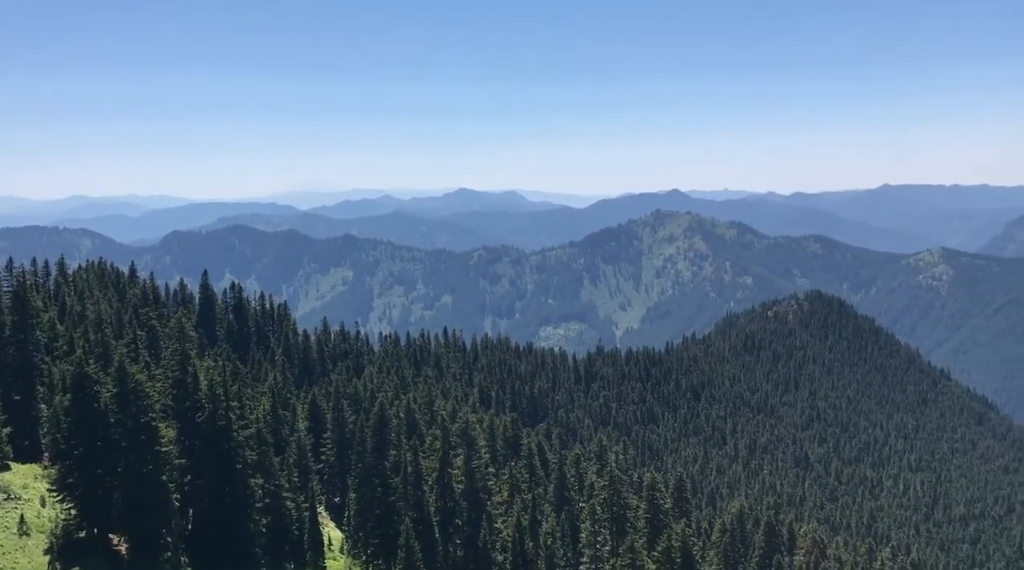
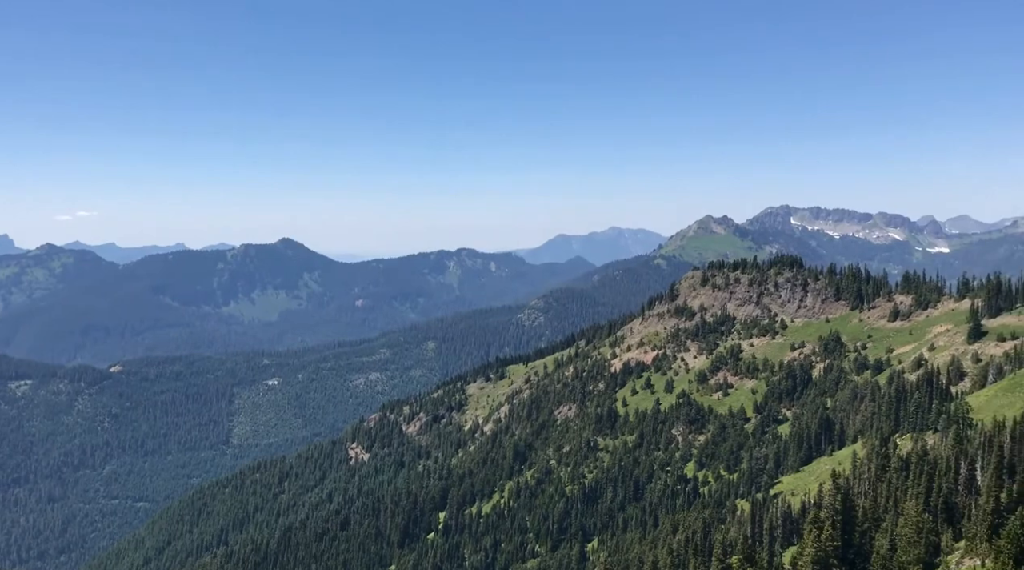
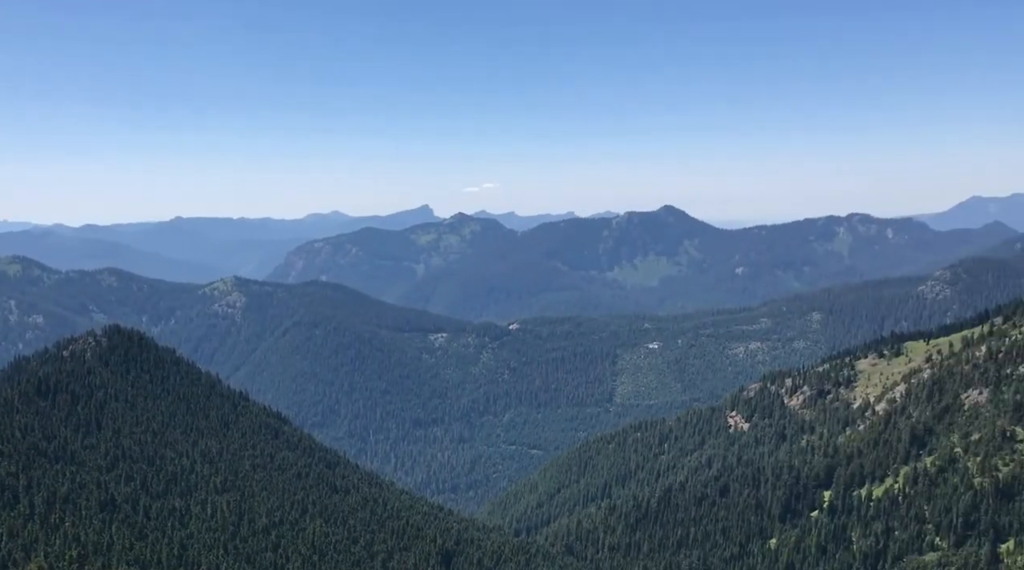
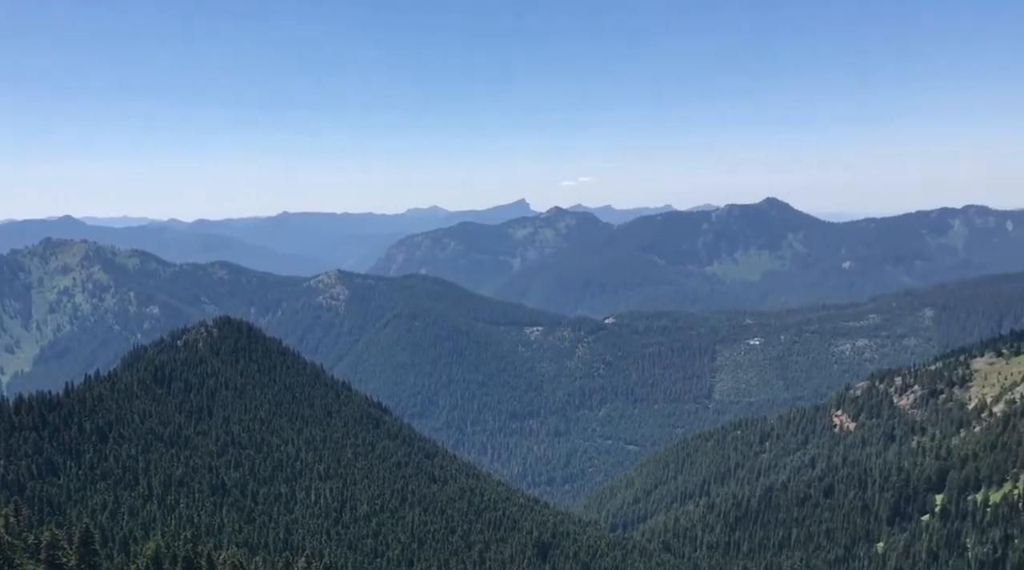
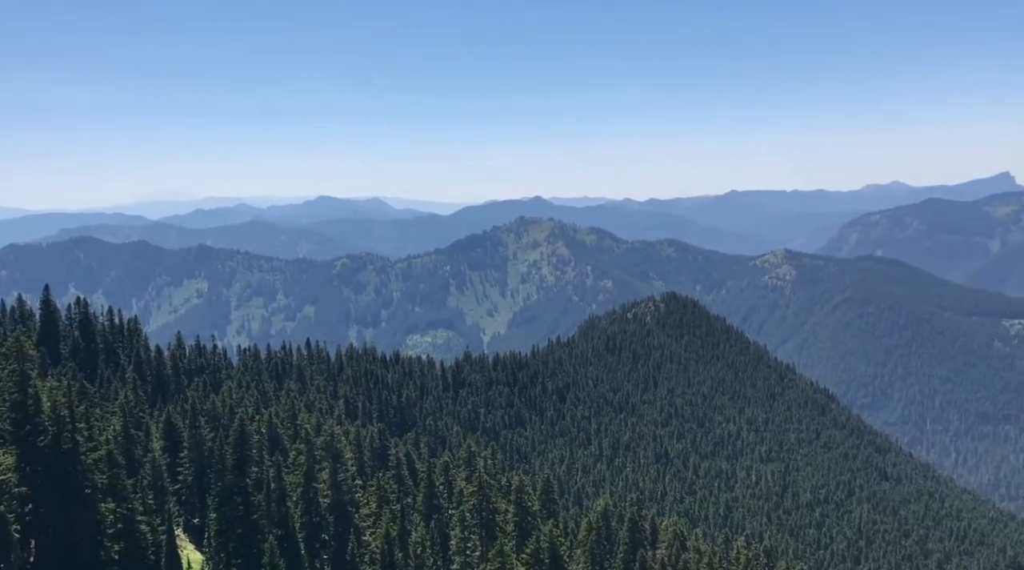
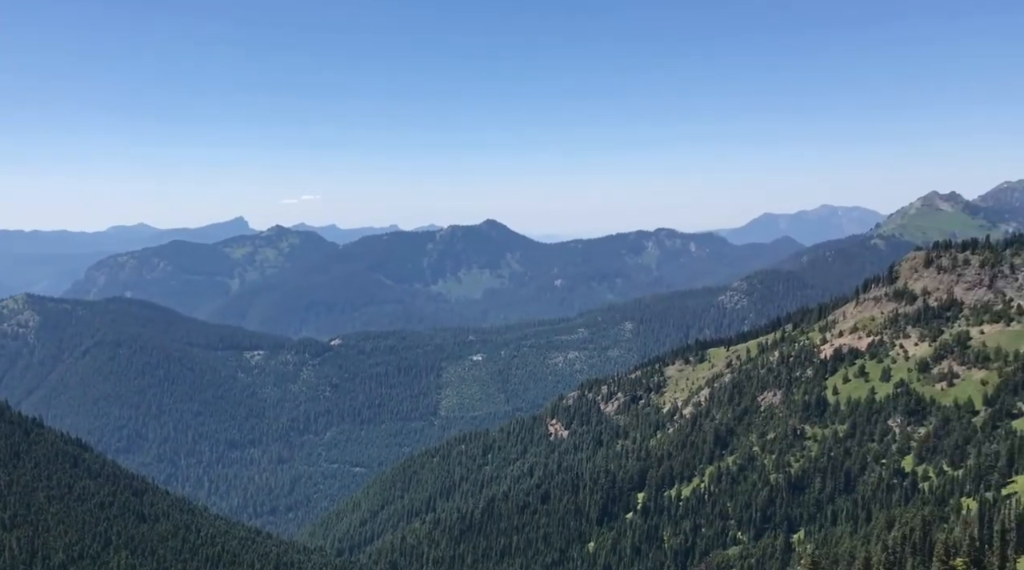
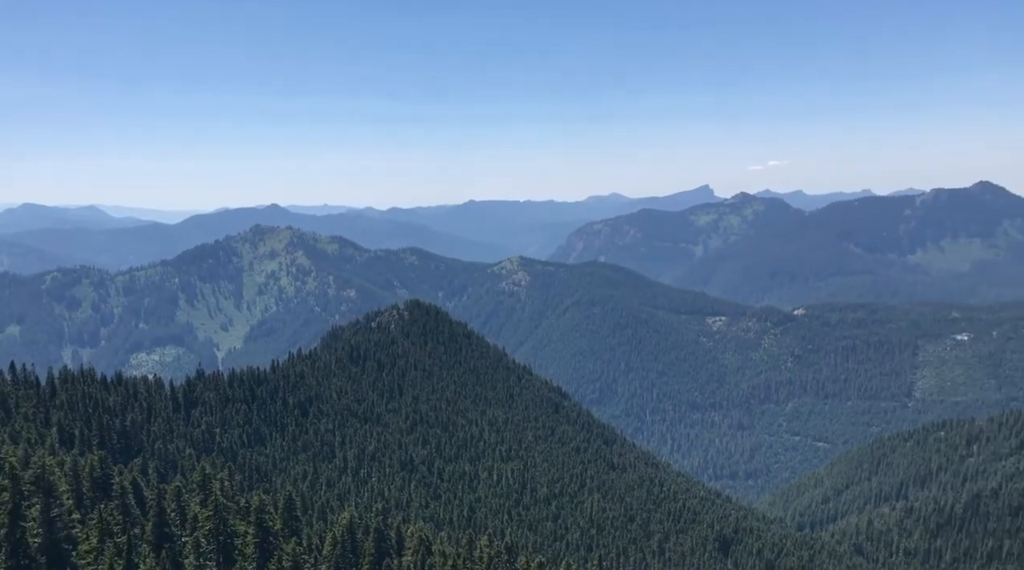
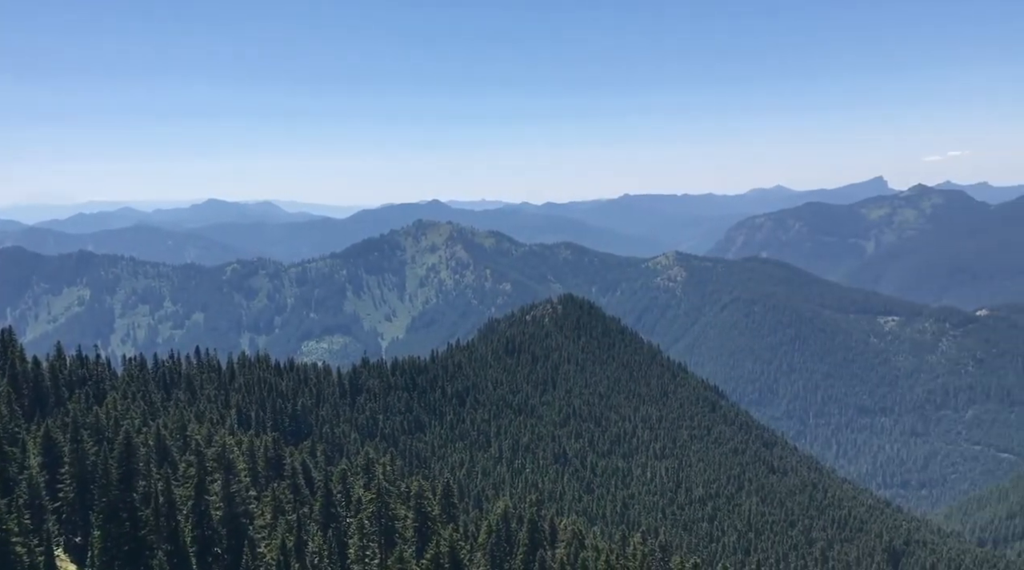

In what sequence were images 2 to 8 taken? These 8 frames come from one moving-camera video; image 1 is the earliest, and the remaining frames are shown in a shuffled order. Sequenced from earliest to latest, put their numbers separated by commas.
5, 8, 7, 4, 3, 6, 2
